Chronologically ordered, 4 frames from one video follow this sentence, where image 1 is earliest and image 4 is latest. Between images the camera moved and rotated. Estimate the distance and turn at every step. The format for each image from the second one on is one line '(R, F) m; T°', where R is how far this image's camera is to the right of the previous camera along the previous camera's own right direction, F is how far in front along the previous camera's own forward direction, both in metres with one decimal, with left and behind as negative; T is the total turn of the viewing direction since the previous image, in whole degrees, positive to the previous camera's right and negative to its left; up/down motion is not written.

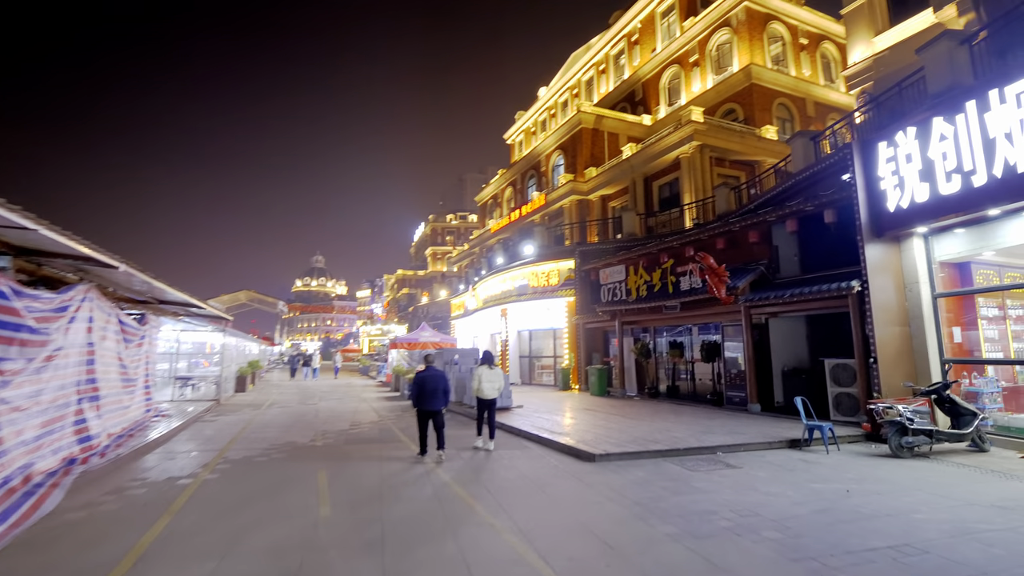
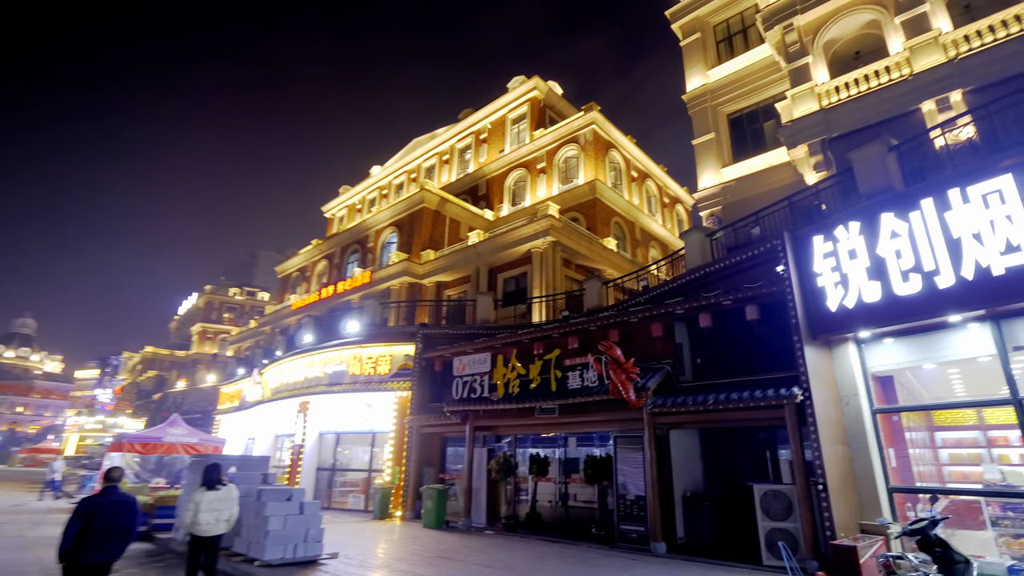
(-0.9, +3.6) m; +23°
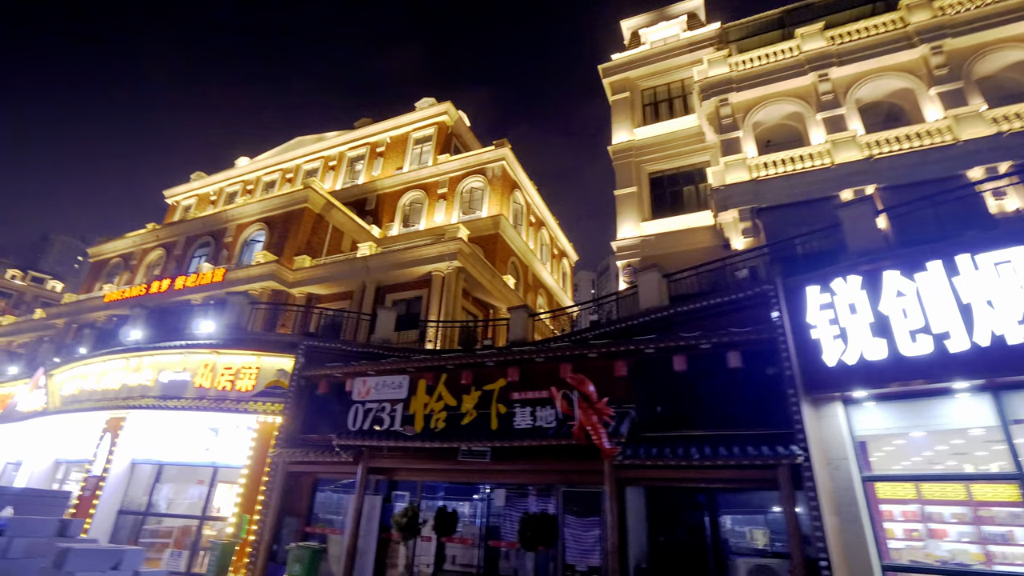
(-1.6, +2.0) m; +16°
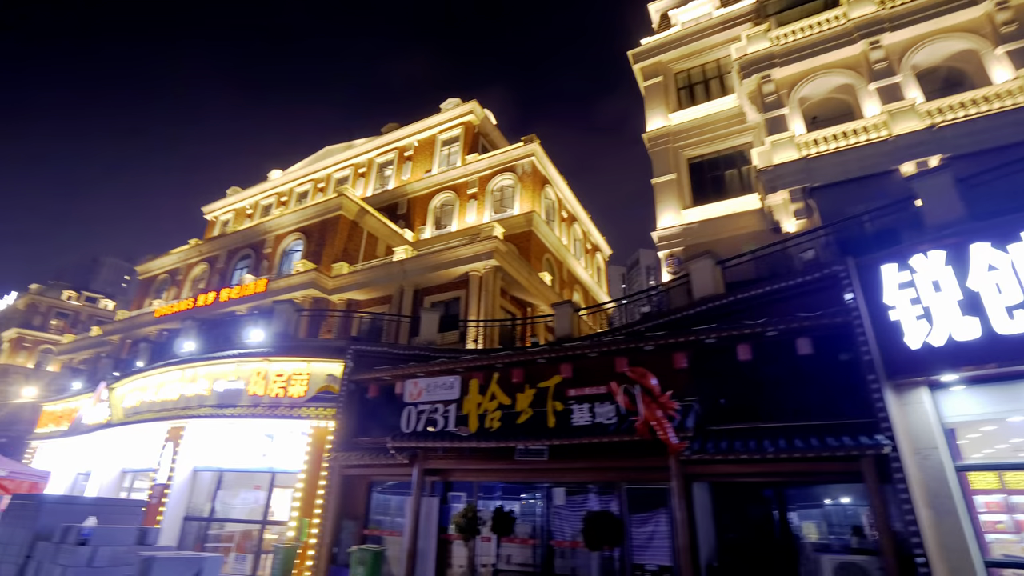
(-0.4, +0.2) m; -3°
